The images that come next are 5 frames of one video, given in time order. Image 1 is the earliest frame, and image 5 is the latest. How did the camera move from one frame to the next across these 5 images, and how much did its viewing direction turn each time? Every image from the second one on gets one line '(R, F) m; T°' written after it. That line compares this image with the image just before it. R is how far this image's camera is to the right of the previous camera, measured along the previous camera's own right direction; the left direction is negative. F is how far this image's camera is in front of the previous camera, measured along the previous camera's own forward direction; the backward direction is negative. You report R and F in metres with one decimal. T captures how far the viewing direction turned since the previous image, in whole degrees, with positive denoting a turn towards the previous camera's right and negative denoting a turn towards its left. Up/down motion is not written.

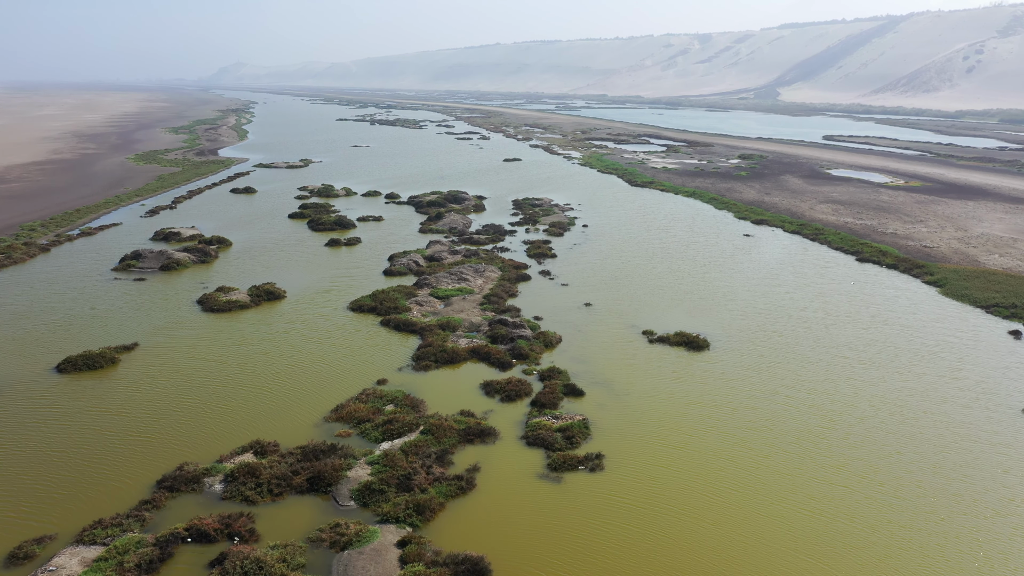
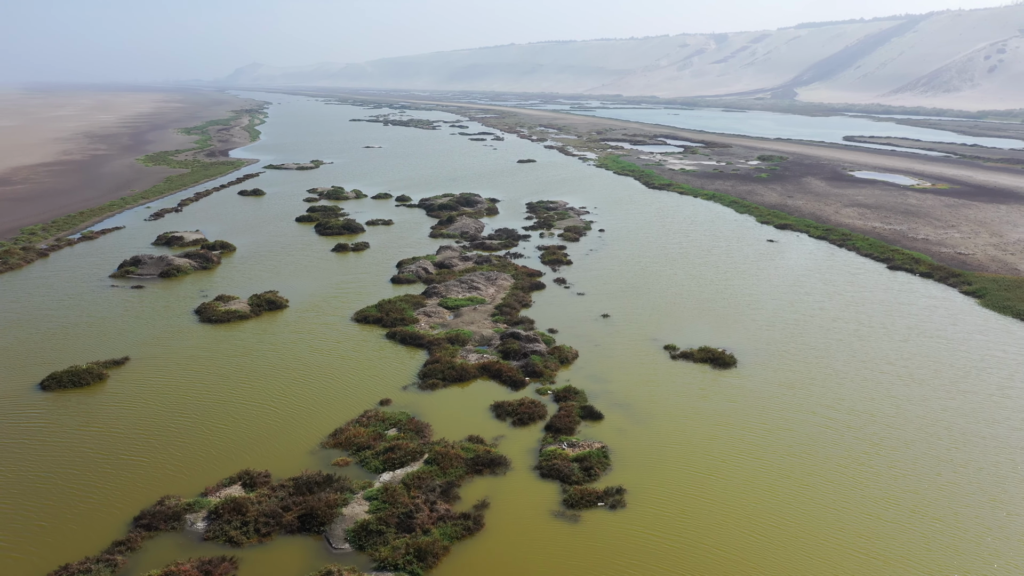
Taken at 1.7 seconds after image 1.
(0.0, +1.4) m; -1°
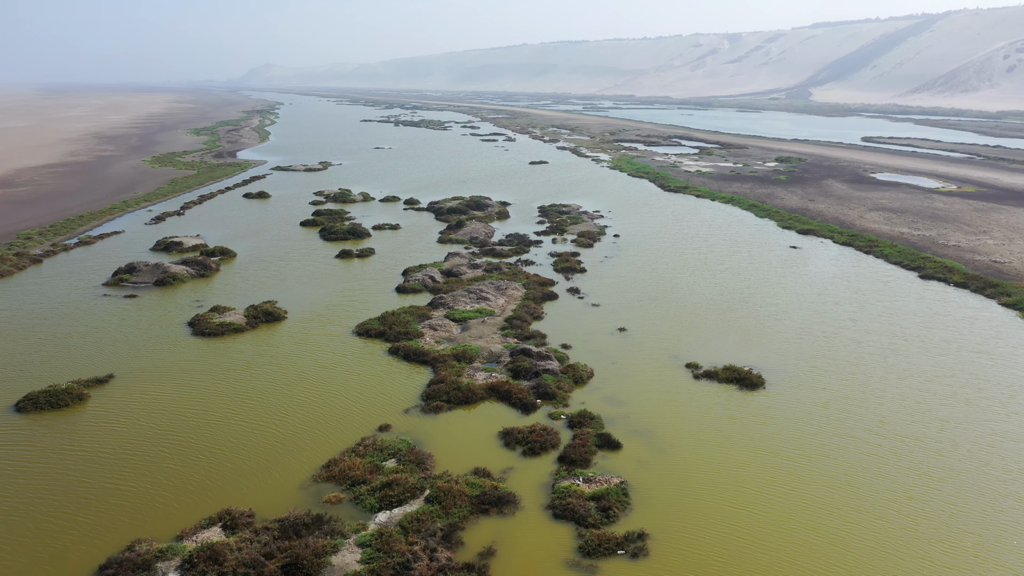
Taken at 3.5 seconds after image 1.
(0.0, +1.5) m; -1°
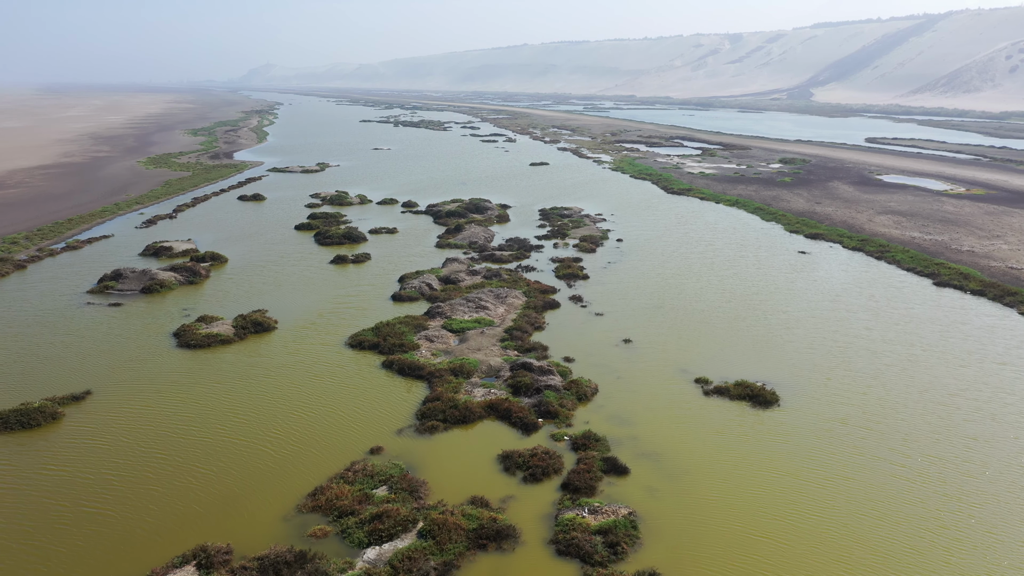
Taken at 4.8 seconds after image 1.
(0.0, +1.0) m; 0°
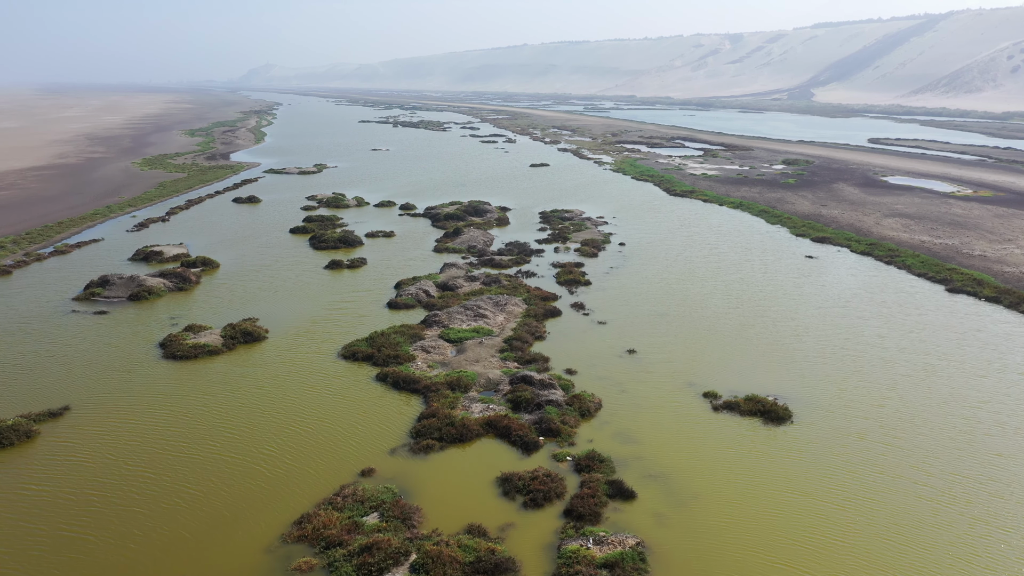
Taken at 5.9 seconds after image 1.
(0.0, +0.9) m; 0°
